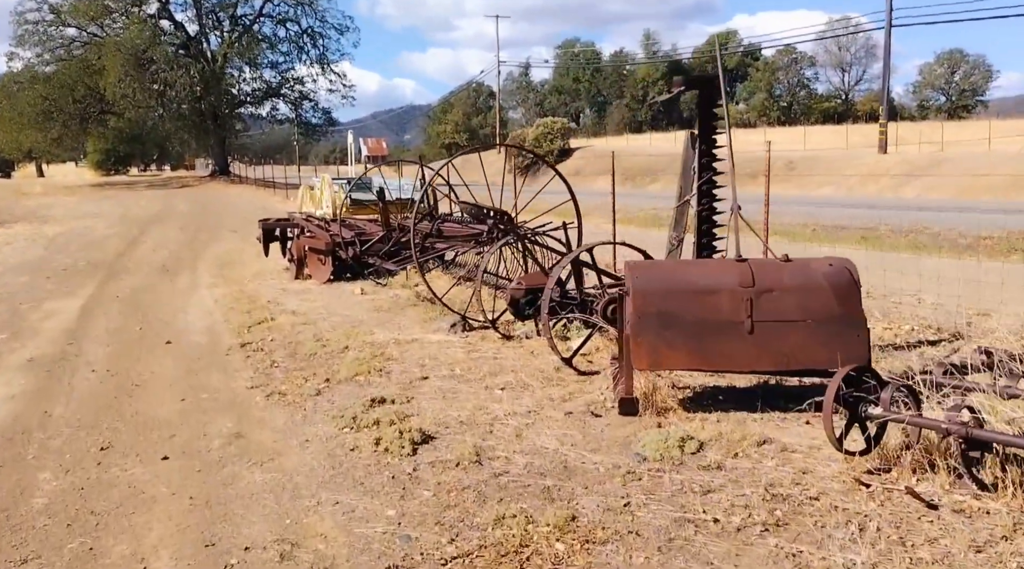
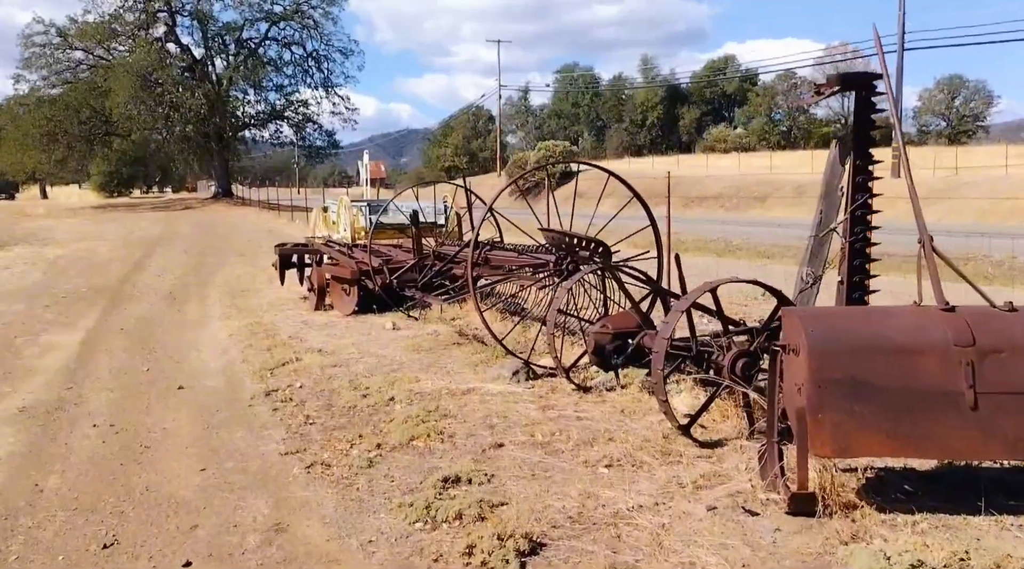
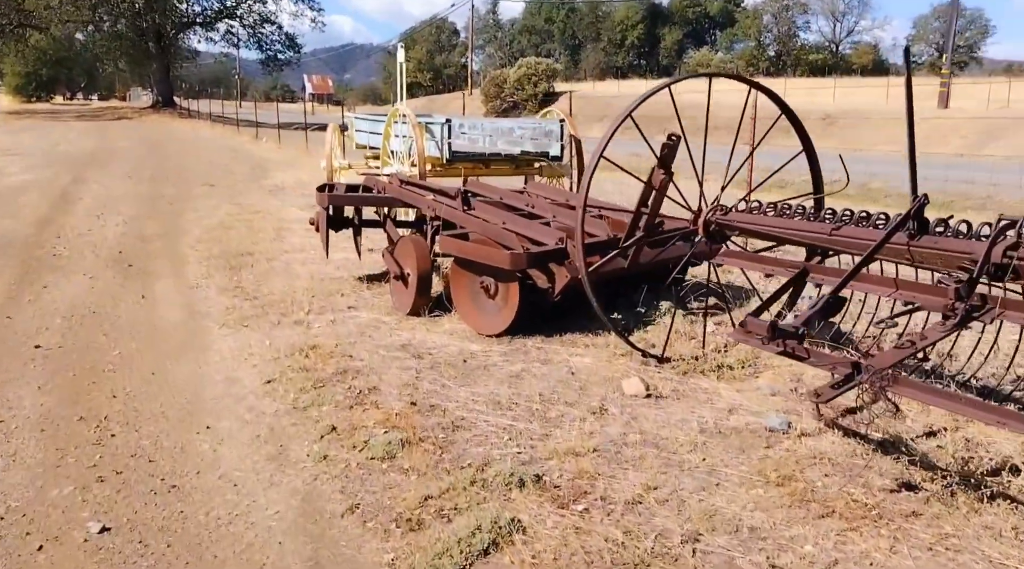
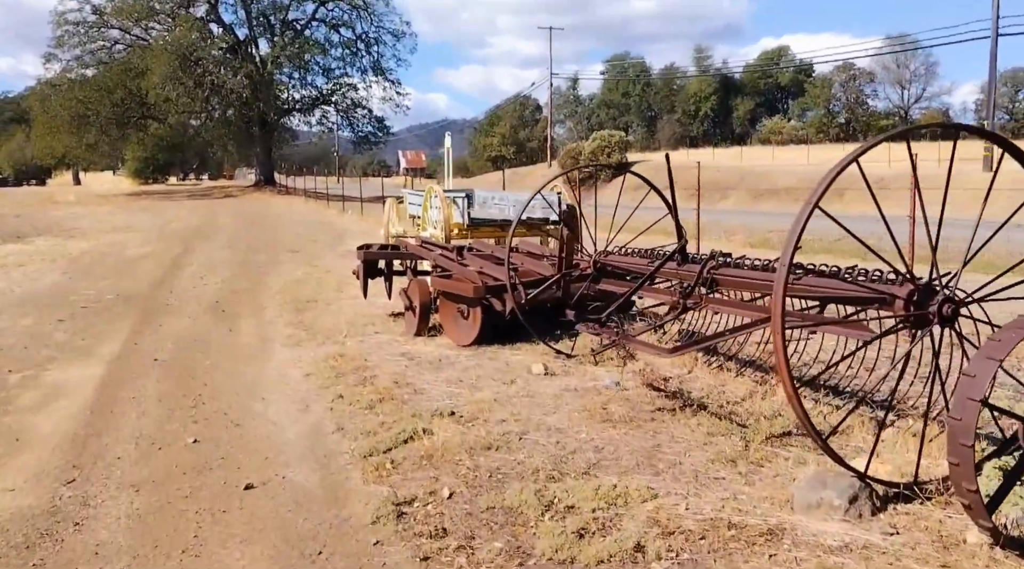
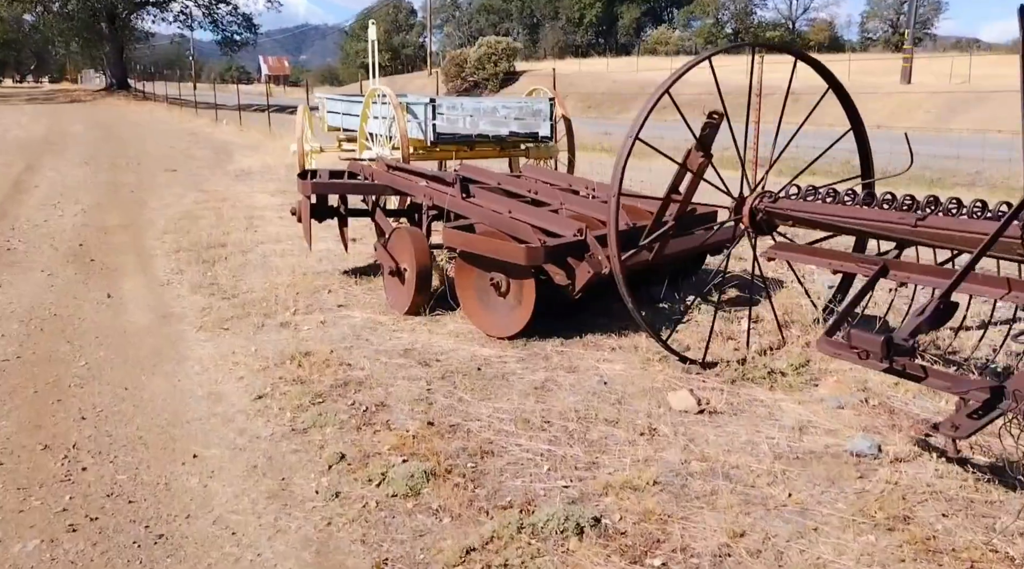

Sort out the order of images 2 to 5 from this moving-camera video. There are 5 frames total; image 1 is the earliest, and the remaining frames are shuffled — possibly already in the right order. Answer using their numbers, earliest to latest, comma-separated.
2, 4, 3, 5
